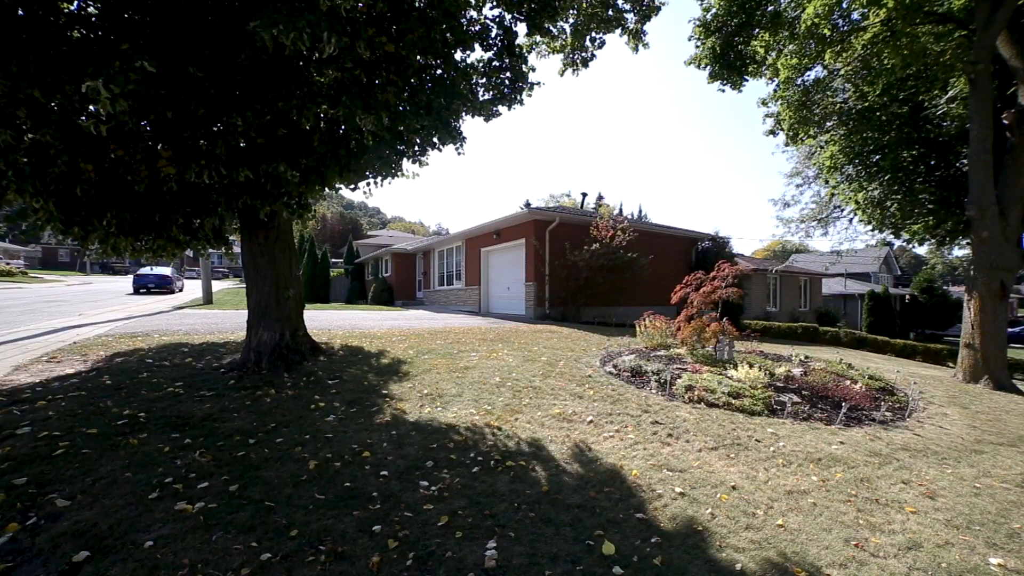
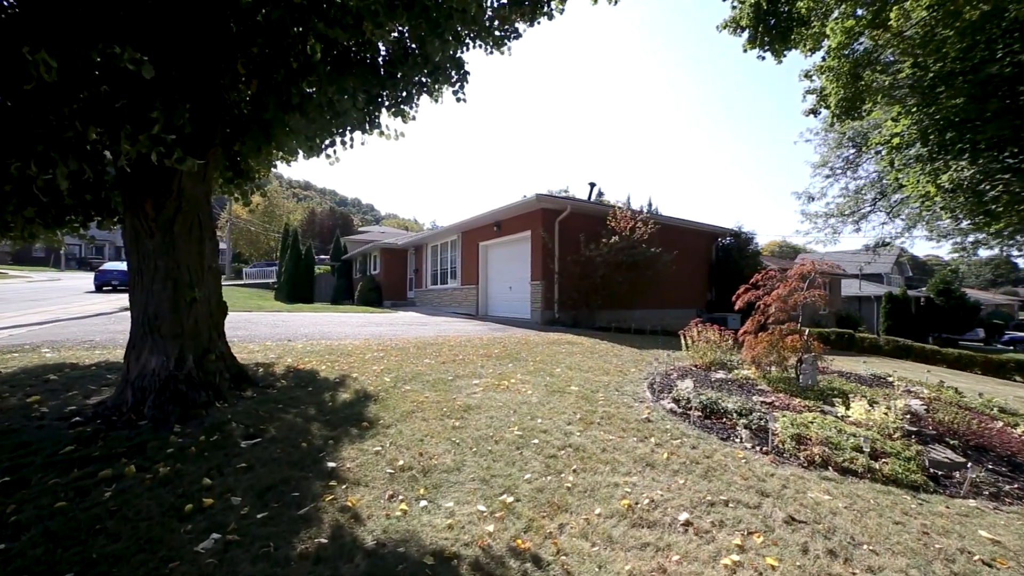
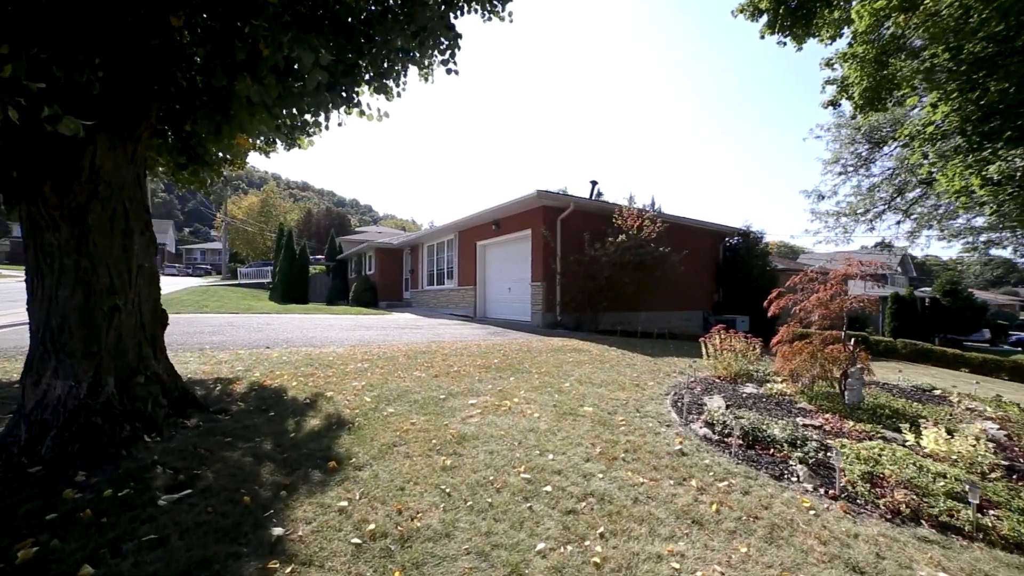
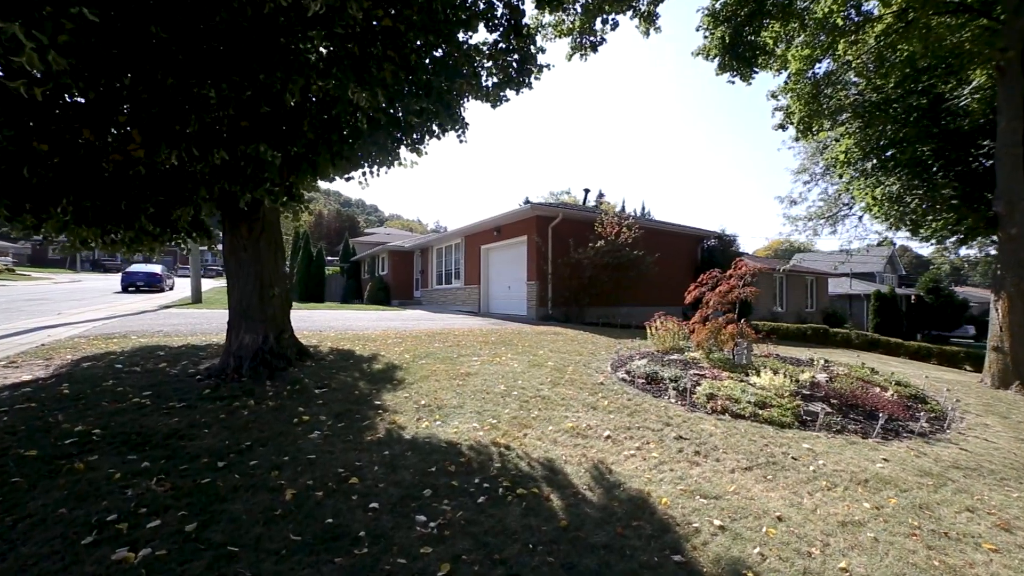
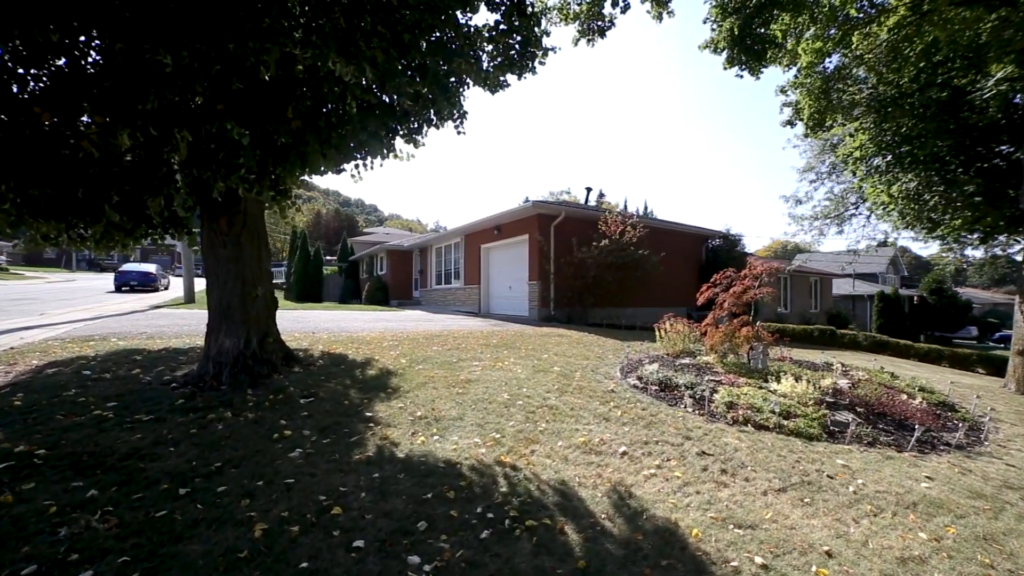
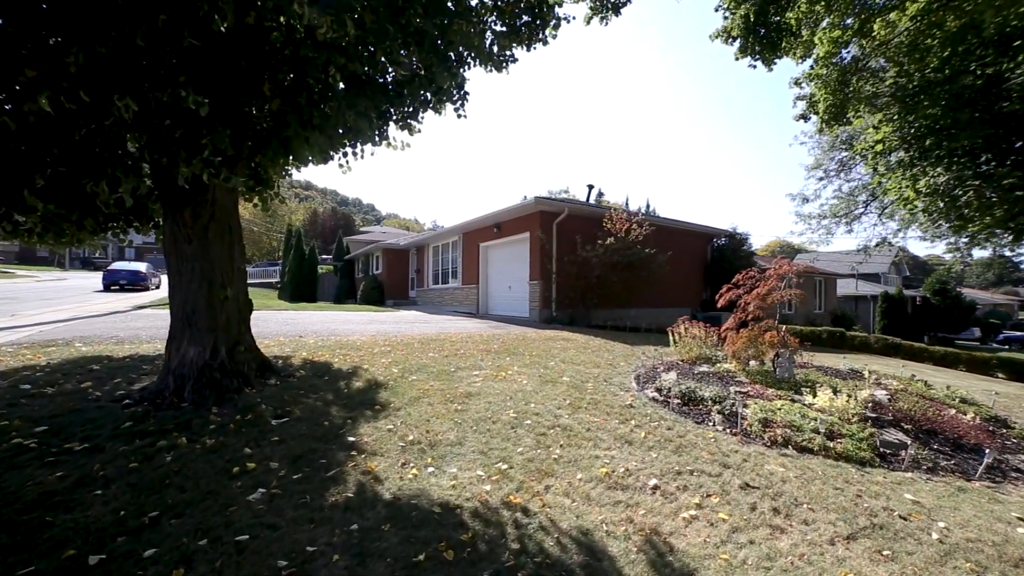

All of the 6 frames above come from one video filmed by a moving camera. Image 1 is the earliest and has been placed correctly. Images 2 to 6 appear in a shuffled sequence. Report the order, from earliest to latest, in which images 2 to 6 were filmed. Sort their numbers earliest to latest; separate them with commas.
4, 5, 6, 2, 3
